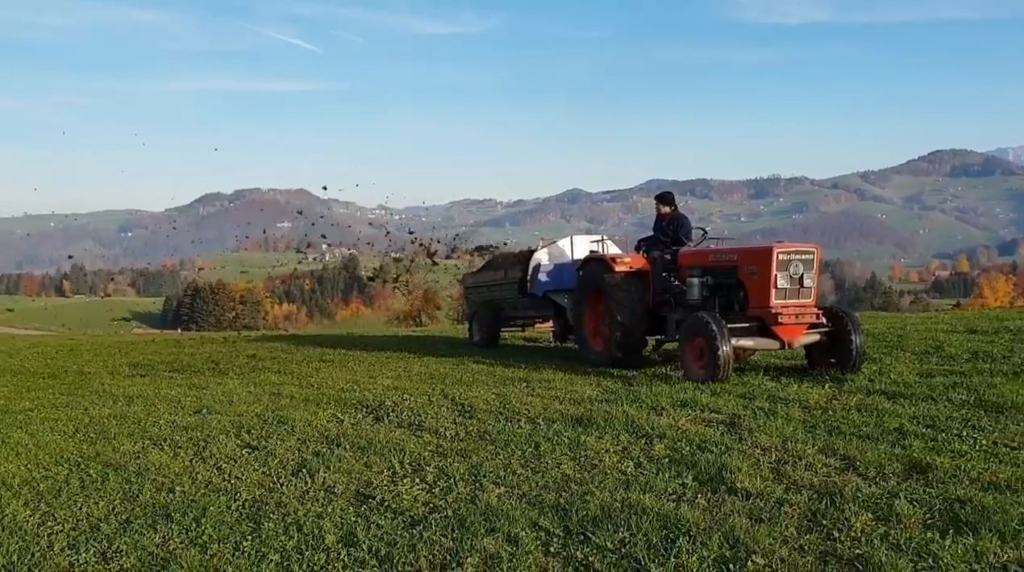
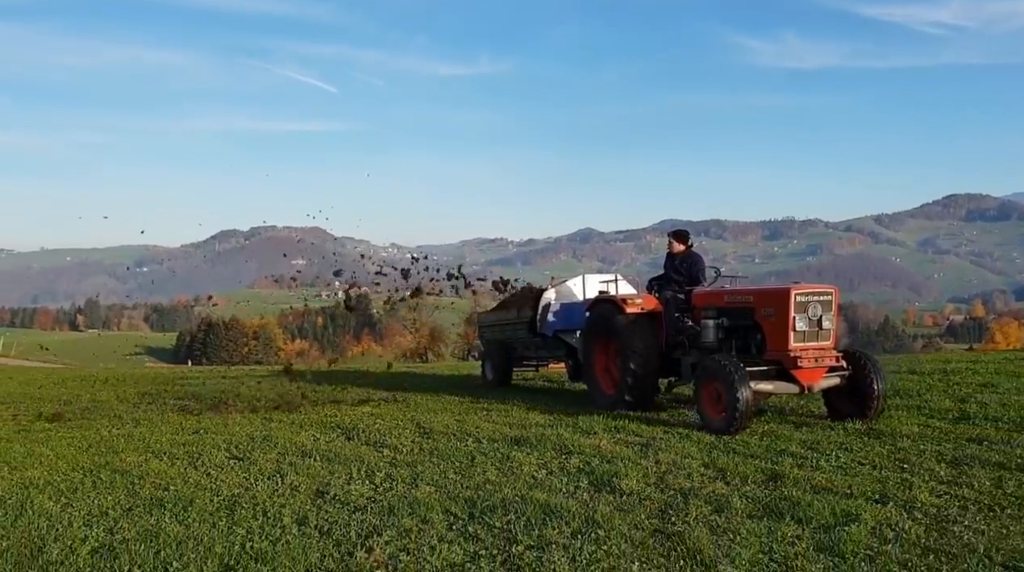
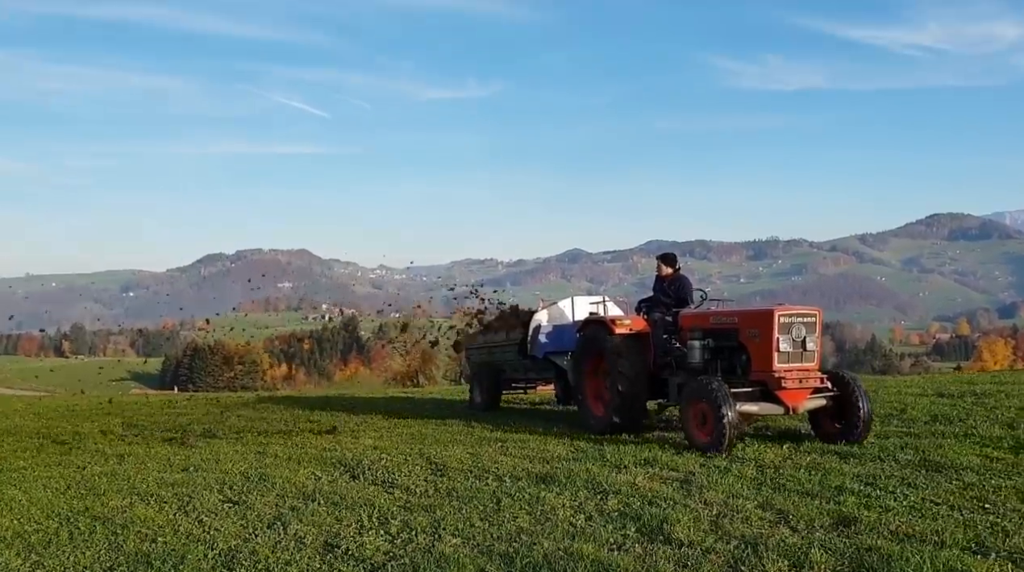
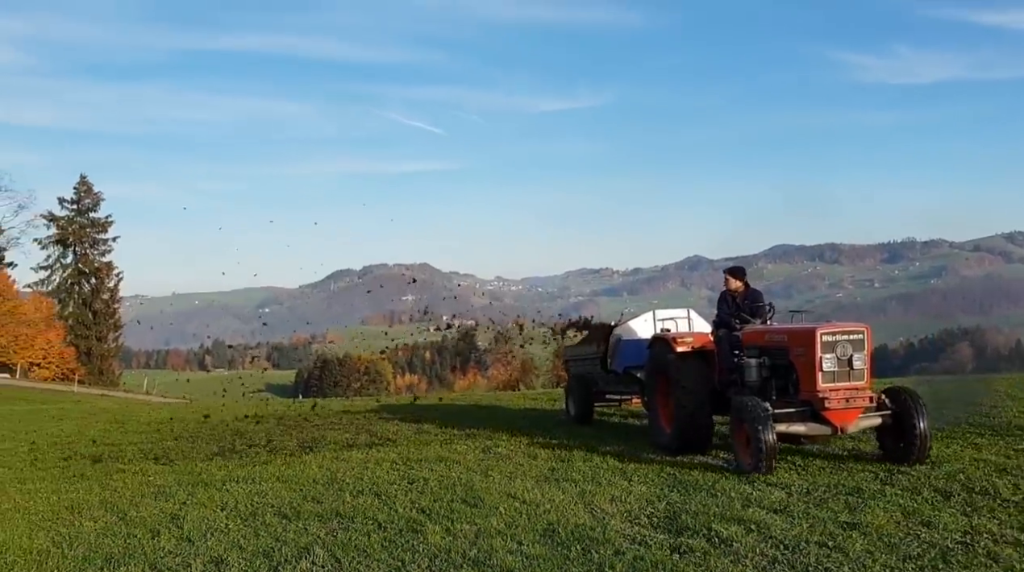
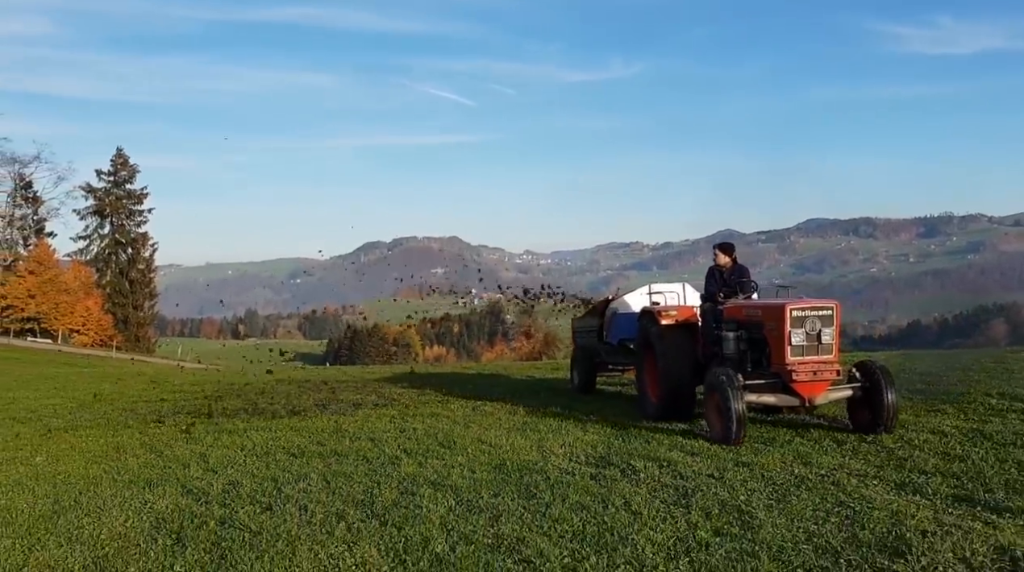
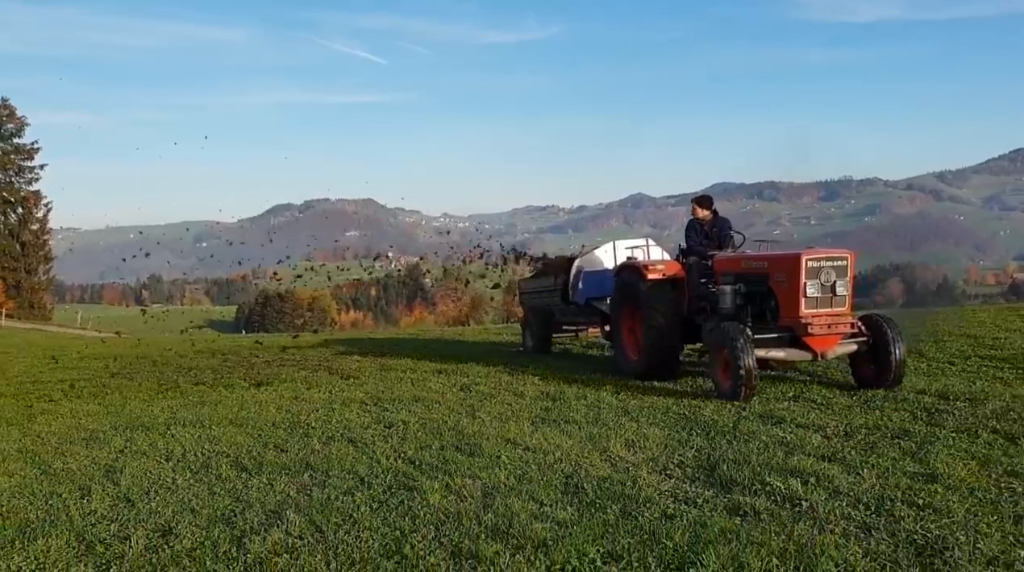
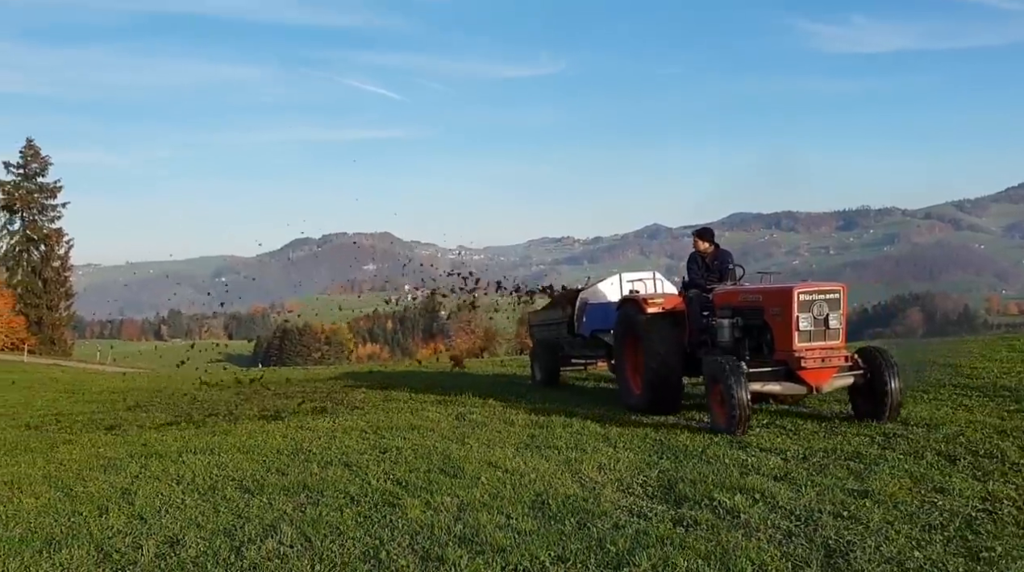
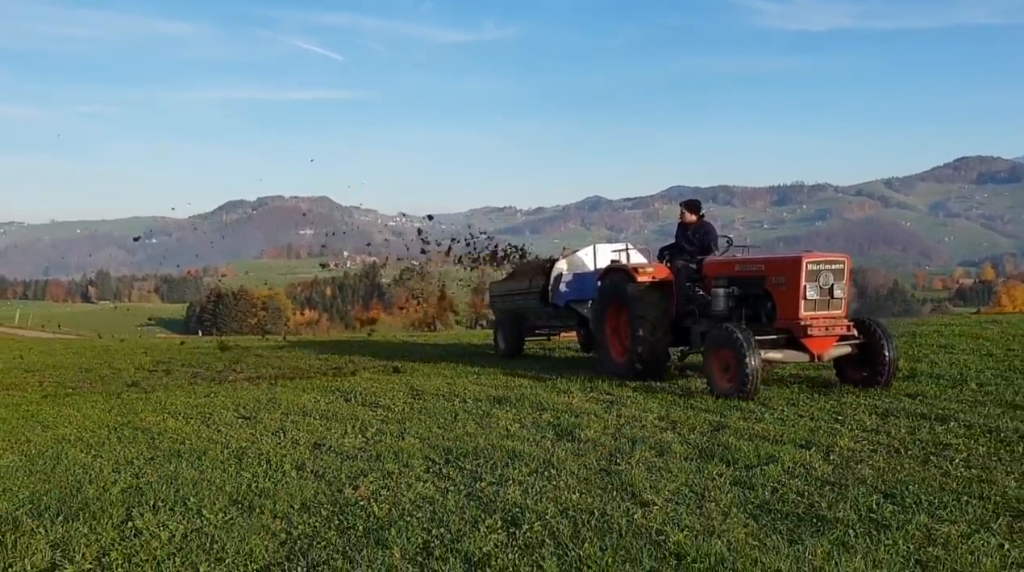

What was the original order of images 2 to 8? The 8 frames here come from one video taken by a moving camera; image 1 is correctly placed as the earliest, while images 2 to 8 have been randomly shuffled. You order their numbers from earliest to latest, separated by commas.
3, 2, 8, 6, 7, 4, 5
